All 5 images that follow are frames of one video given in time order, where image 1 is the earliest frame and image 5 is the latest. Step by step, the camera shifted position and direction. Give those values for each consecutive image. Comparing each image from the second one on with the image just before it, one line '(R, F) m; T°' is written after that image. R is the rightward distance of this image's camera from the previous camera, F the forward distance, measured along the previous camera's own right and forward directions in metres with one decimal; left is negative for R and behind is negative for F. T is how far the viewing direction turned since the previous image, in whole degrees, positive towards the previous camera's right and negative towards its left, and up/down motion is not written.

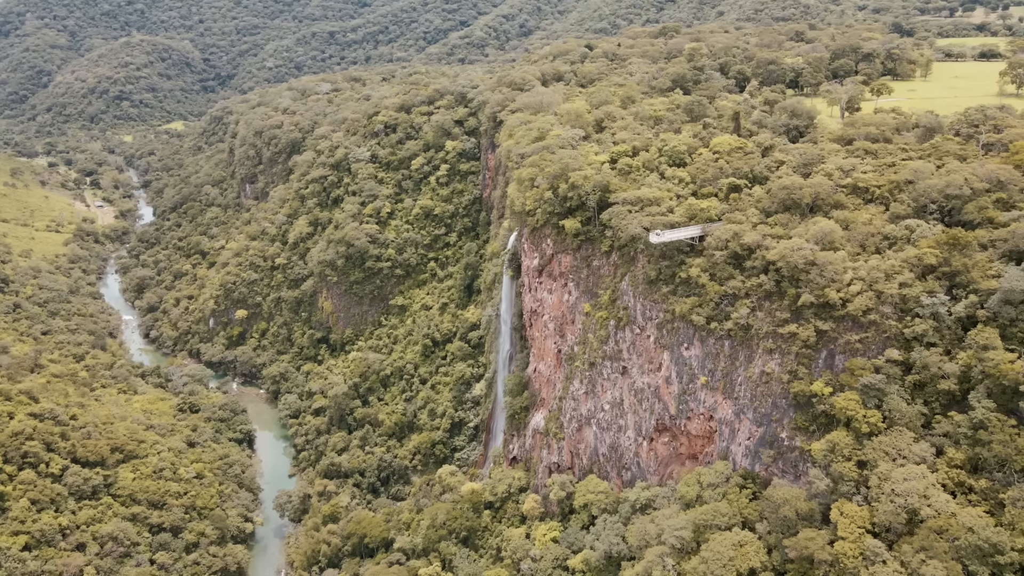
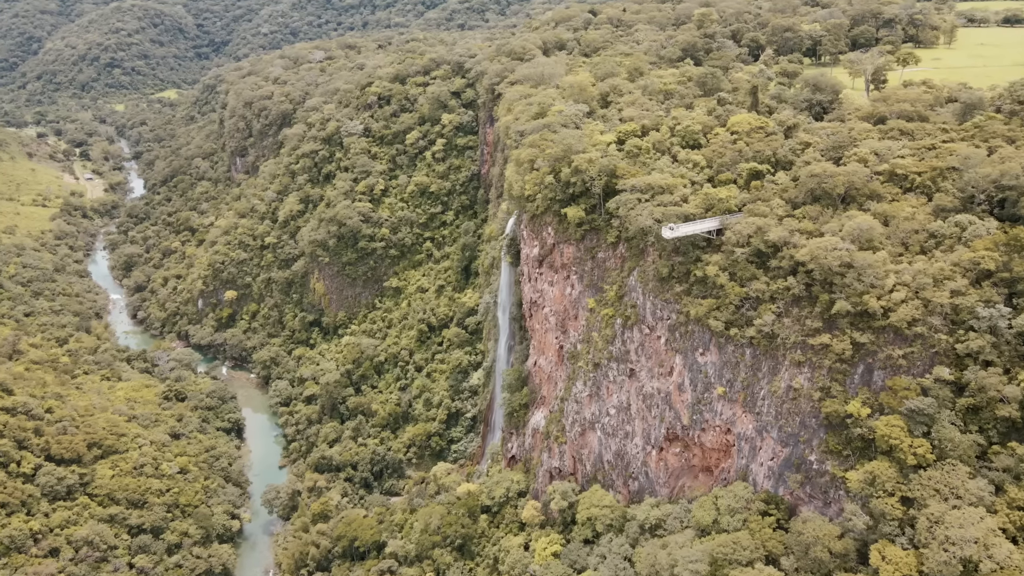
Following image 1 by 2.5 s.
(+0.1, +2.4) m; 0°
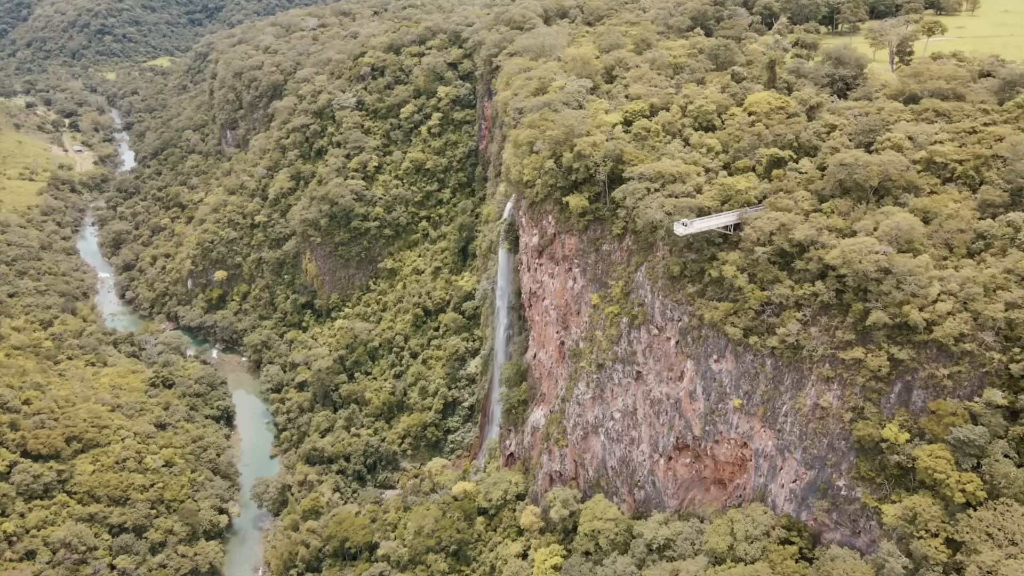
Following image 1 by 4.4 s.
(+0.1, +2.0) m; 0°
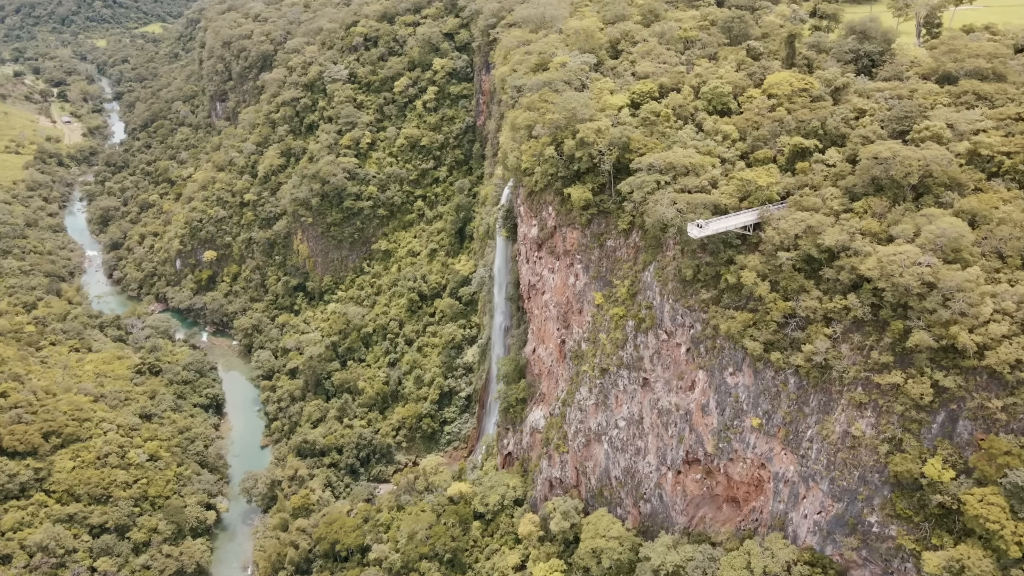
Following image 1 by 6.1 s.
(+0.1, +1.9) m; 0°
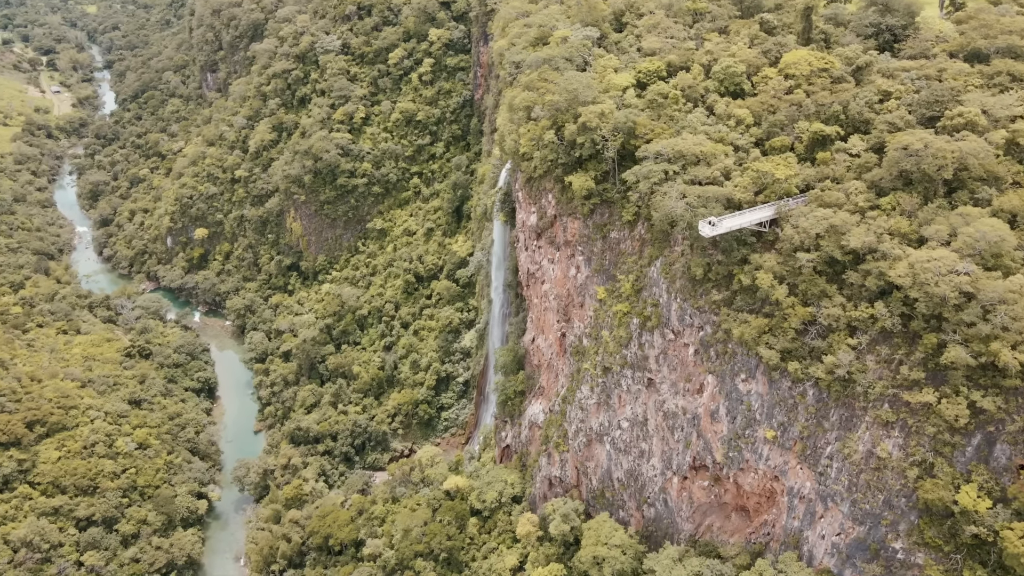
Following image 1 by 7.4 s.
(+0.1, +1.3) m; 0°
